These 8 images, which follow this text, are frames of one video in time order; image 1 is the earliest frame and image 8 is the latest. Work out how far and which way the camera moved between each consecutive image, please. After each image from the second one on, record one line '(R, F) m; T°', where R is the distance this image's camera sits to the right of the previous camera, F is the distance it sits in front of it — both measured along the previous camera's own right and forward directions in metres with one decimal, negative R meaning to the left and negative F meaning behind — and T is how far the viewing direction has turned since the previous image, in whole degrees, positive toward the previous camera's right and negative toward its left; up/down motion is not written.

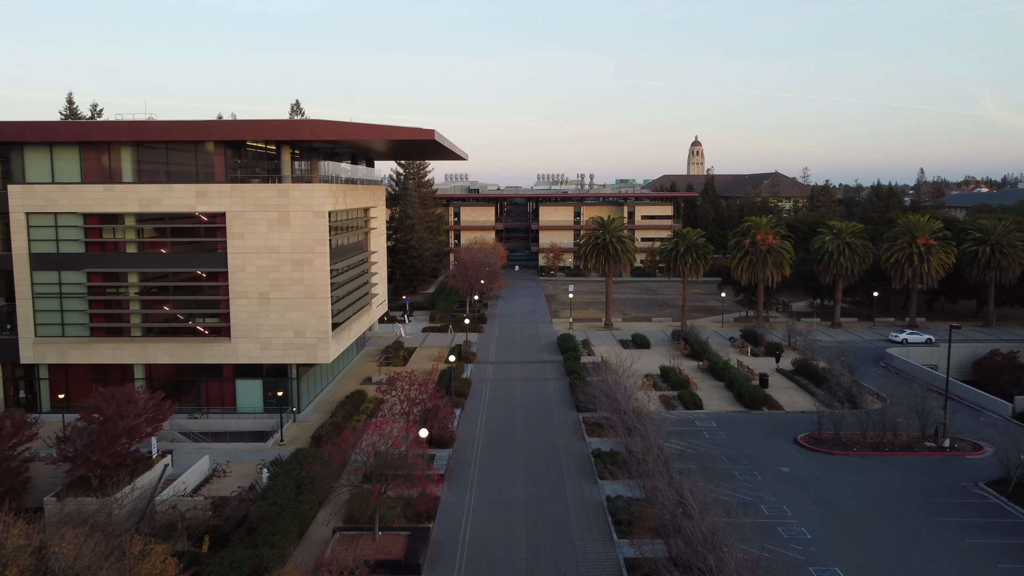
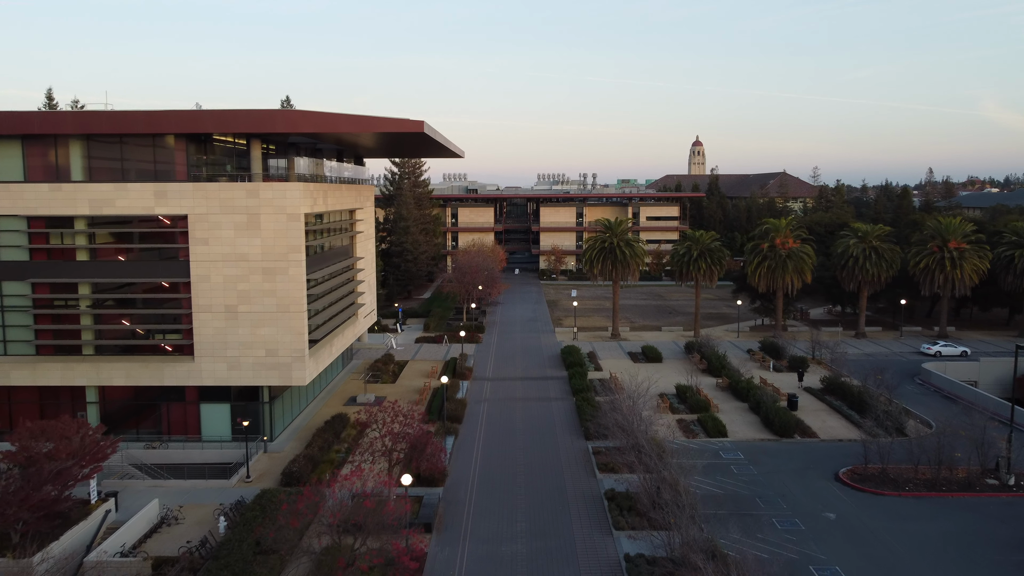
(0.0, +3.4) m; 0°
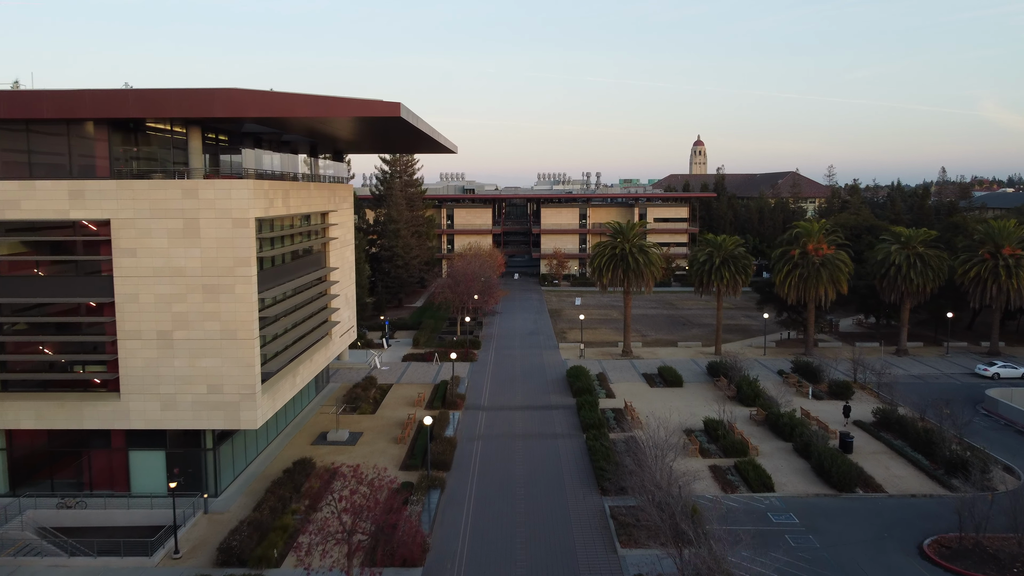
(0.0, +4.9) m; 0°
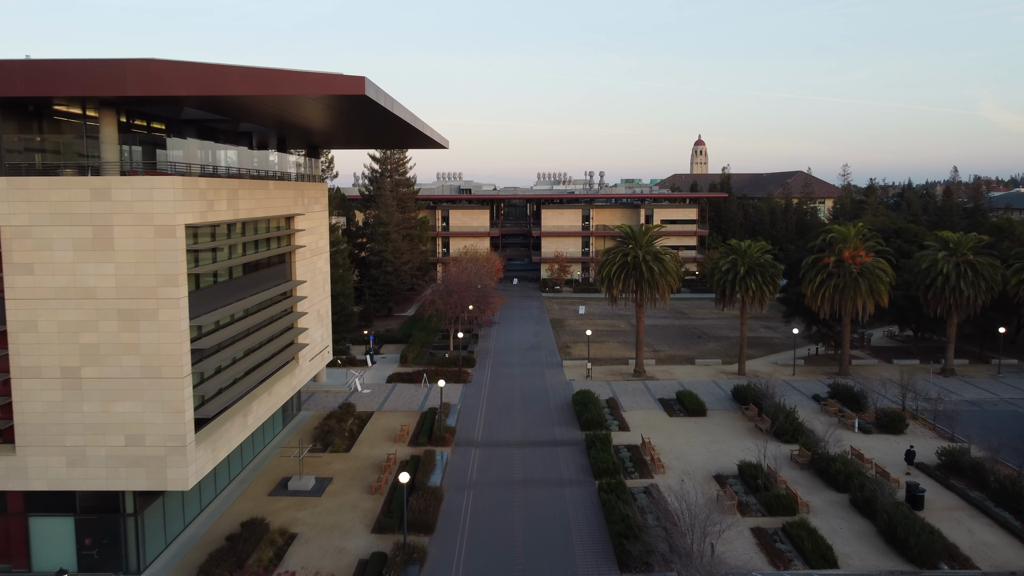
(0.0, +4.4) m; 0°
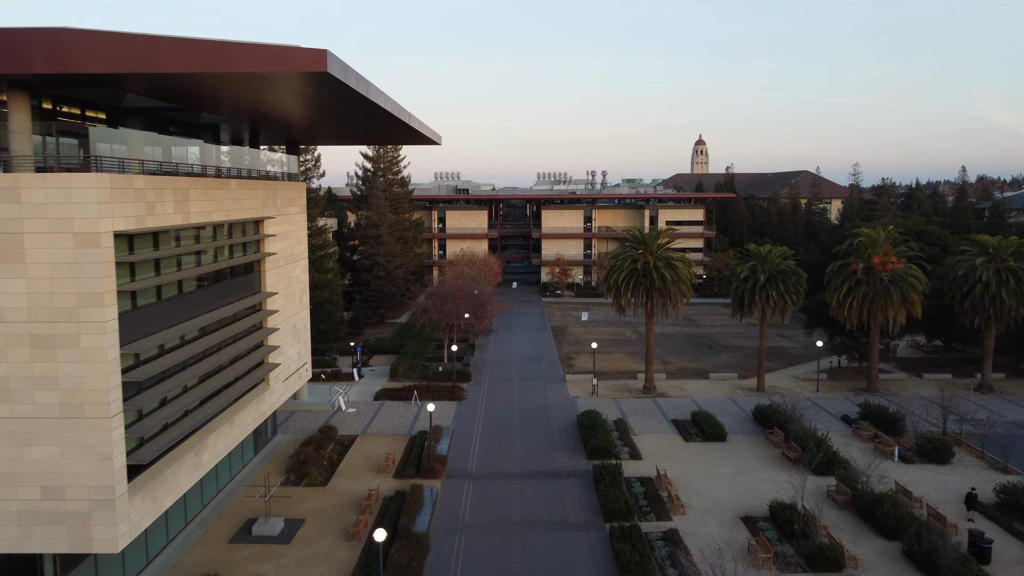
(0.0, +2.9) m; 0°
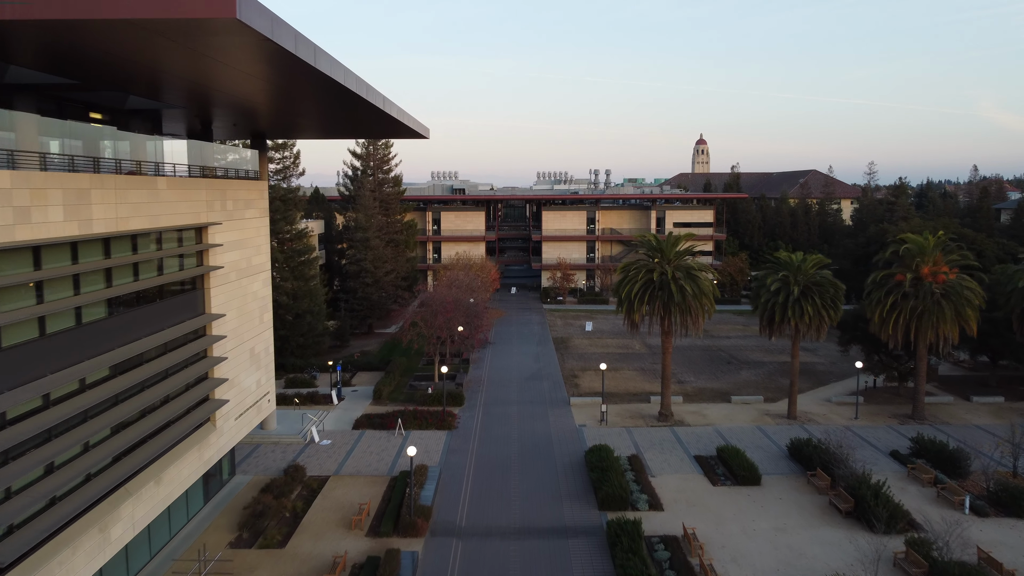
(+0.1, +3.9) m; 0°
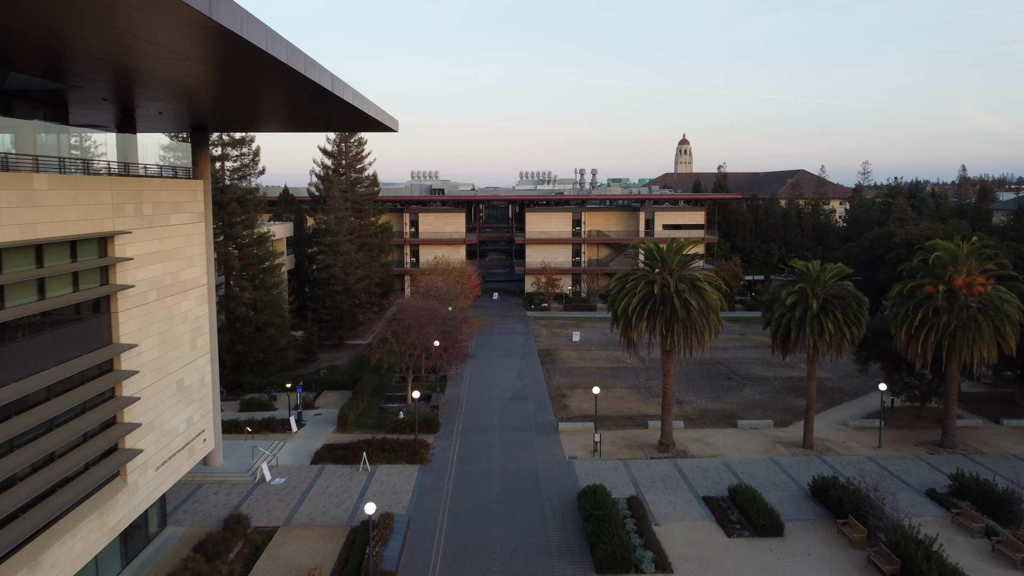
(+0.1, +3.4) m; +1°
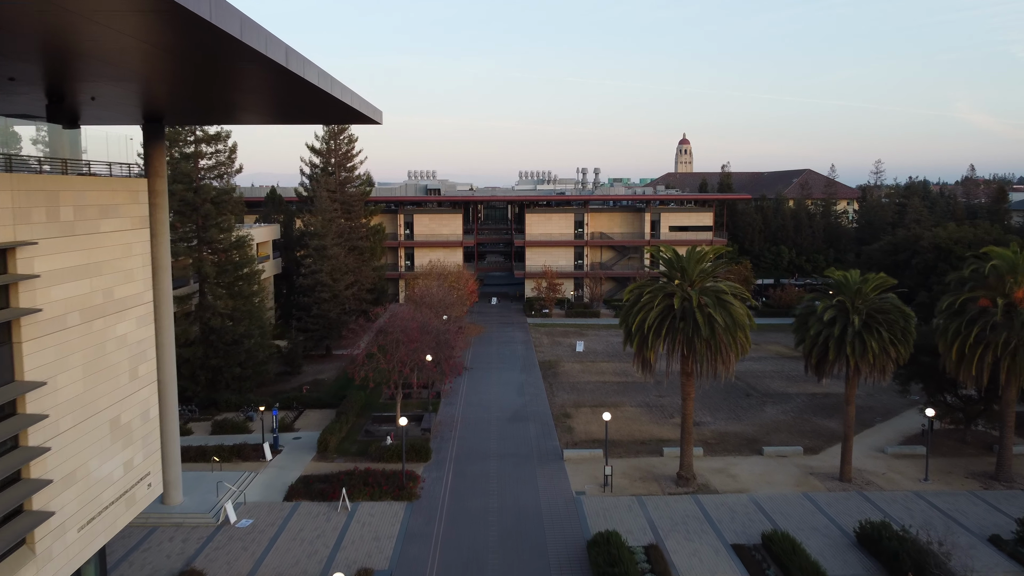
(0.0, +2.9) m; 0°
